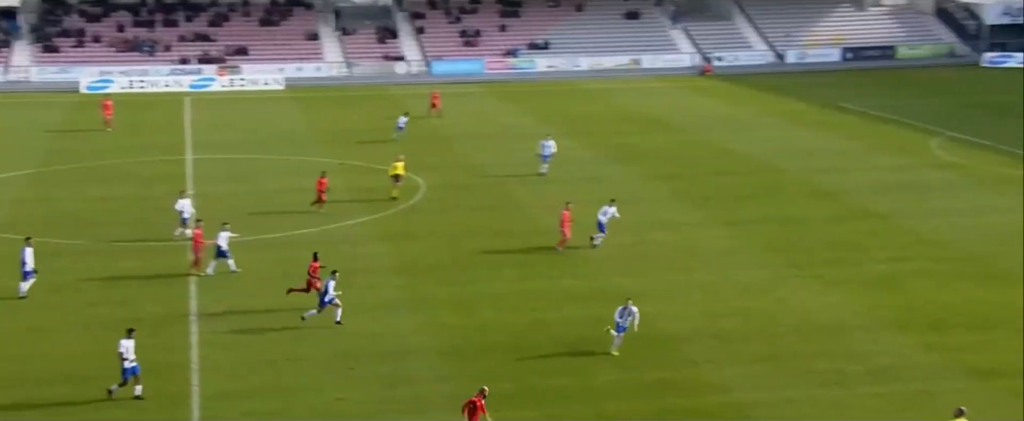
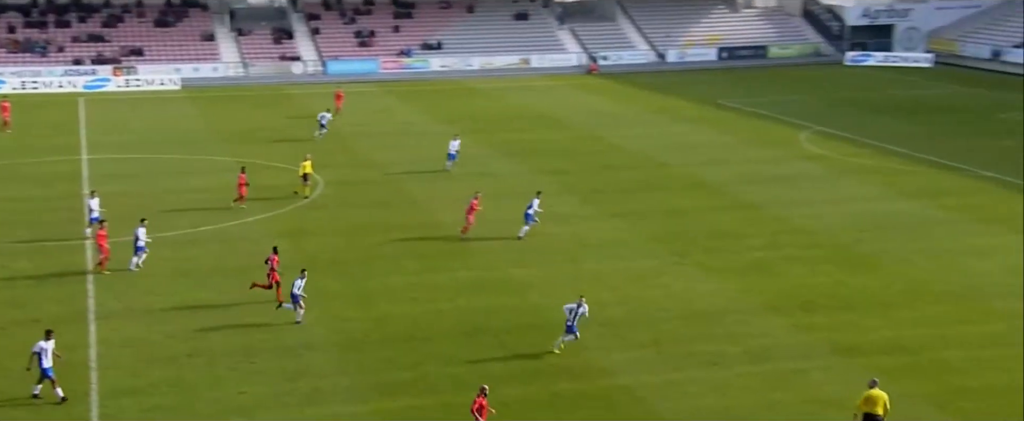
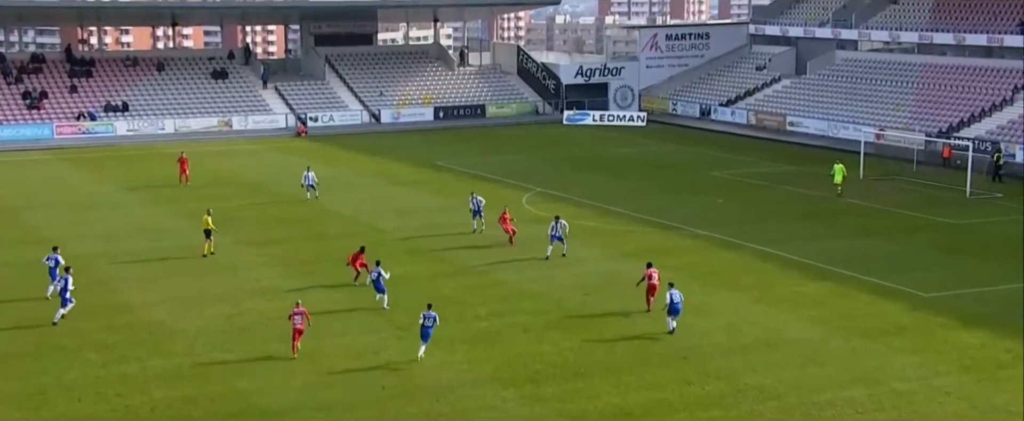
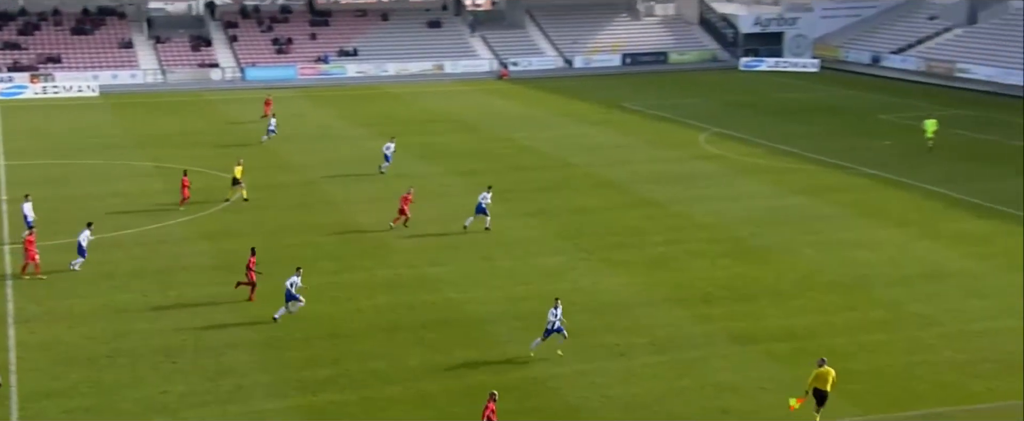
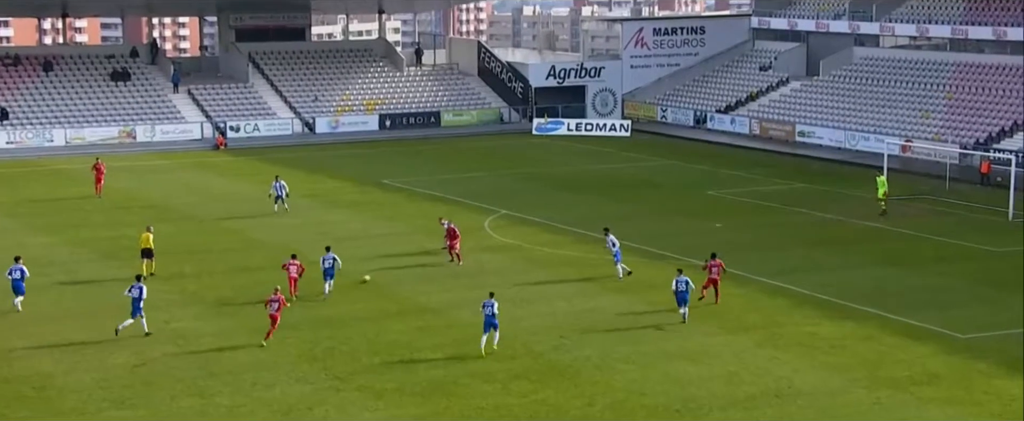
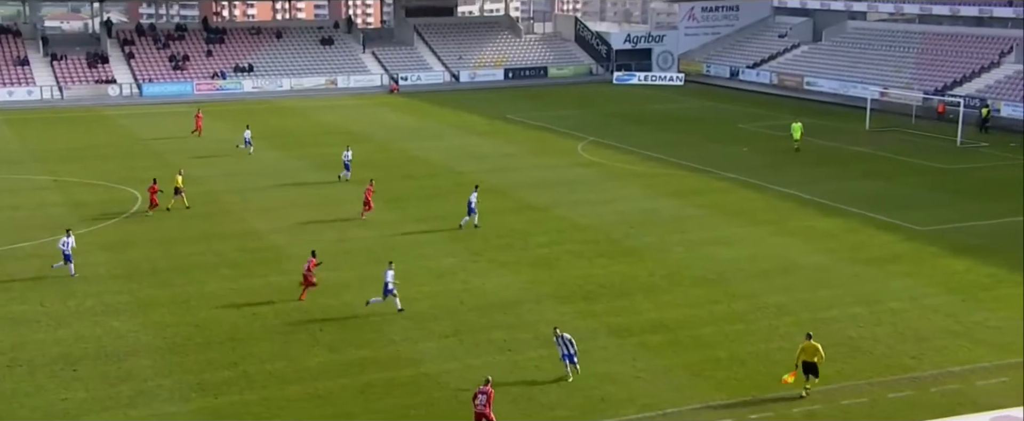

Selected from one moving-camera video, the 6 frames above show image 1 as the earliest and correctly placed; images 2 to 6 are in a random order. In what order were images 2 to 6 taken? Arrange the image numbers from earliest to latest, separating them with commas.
2, 4, 6, 3, 5
